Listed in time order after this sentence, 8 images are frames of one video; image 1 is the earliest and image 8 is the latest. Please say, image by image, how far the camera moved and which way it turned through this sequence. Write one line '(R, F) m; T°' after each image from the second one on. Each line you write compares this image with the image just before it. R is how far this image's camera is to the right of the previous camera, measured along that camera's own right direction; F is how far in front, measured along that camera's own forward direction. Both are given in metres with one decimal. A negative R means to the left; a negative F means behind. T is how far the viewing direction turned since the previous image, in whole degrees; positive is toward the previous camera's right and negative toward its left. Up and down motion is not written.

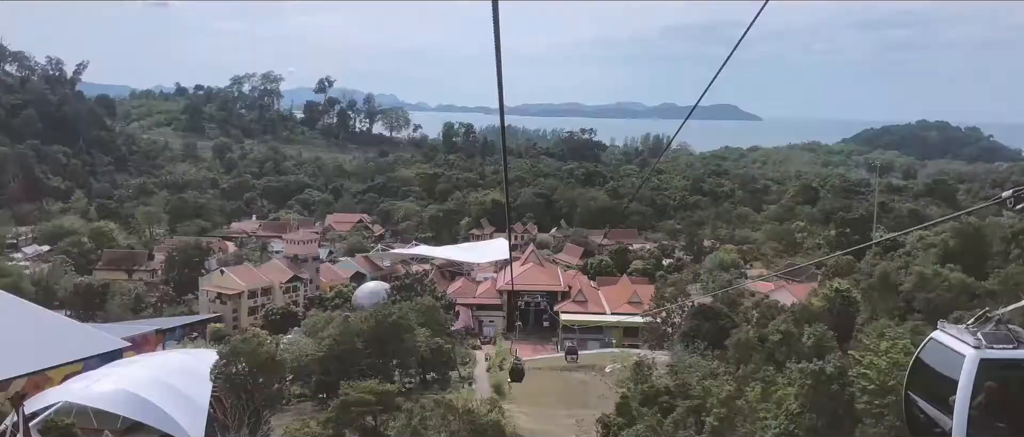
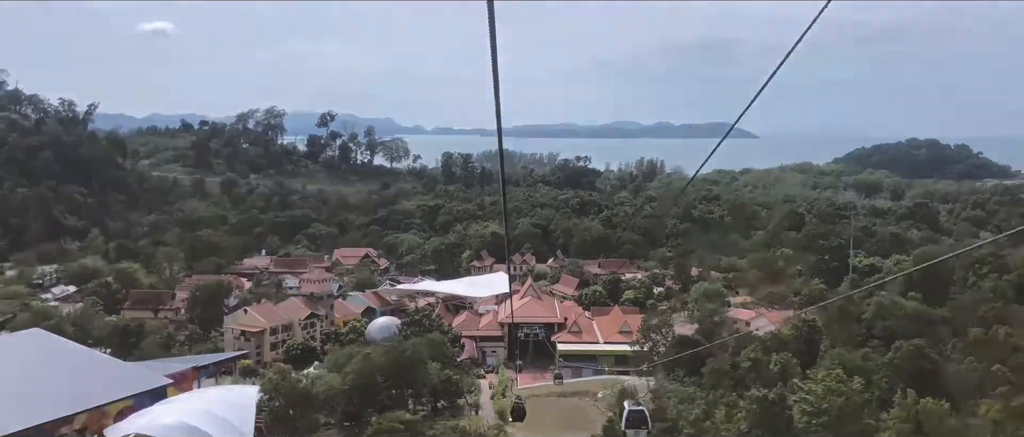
(0.0, -0.9) m; 0°
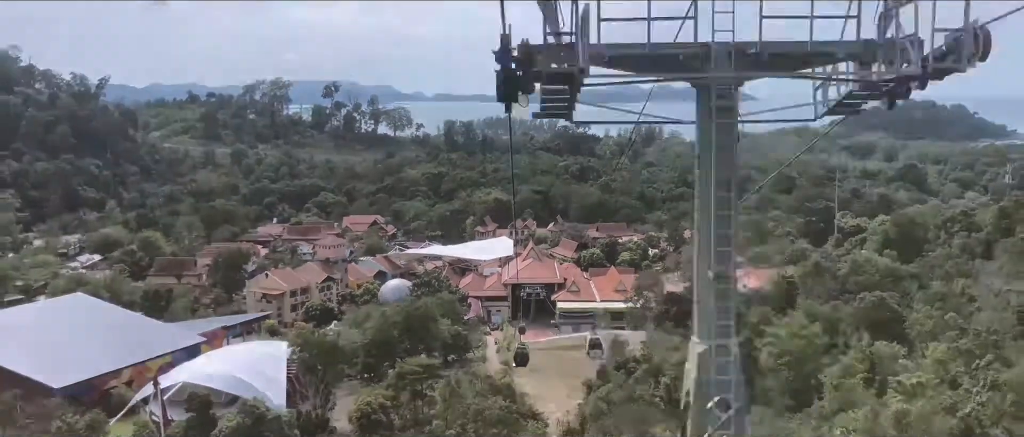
(0.0, -0.7) m; 0°
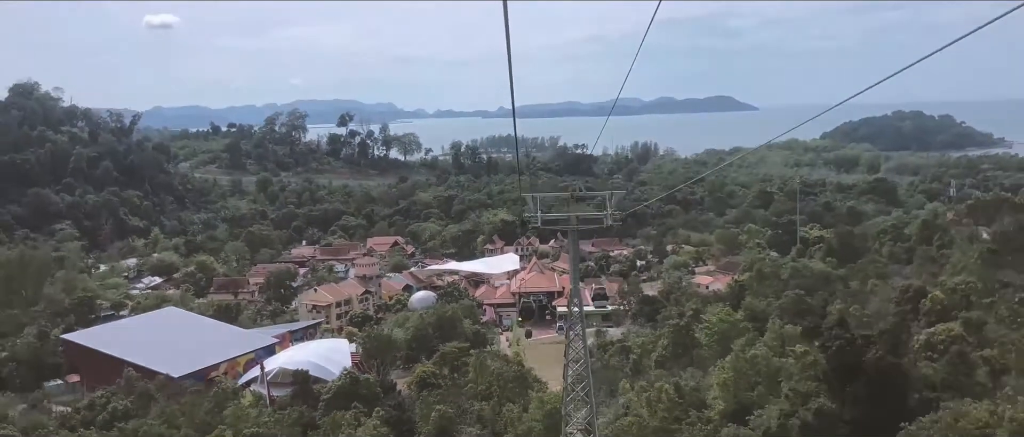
(0.0, -2.3) m; 0°
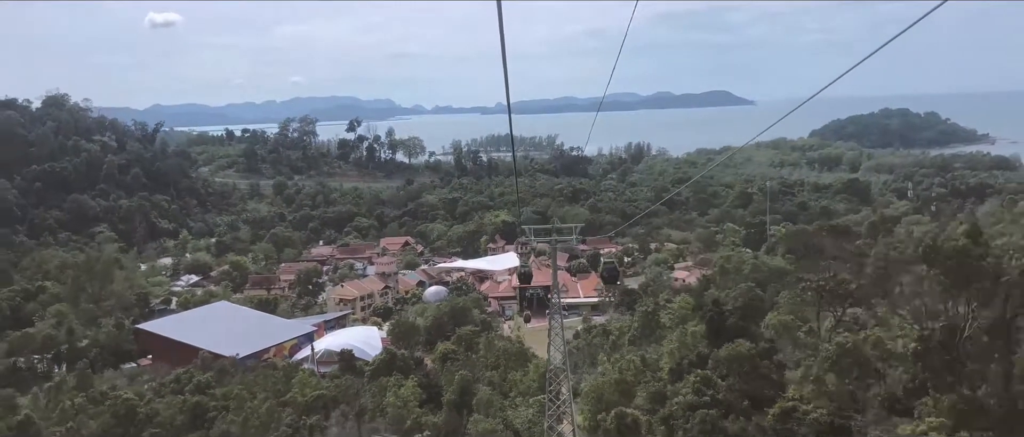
(0.0, -2.0) m; 0°
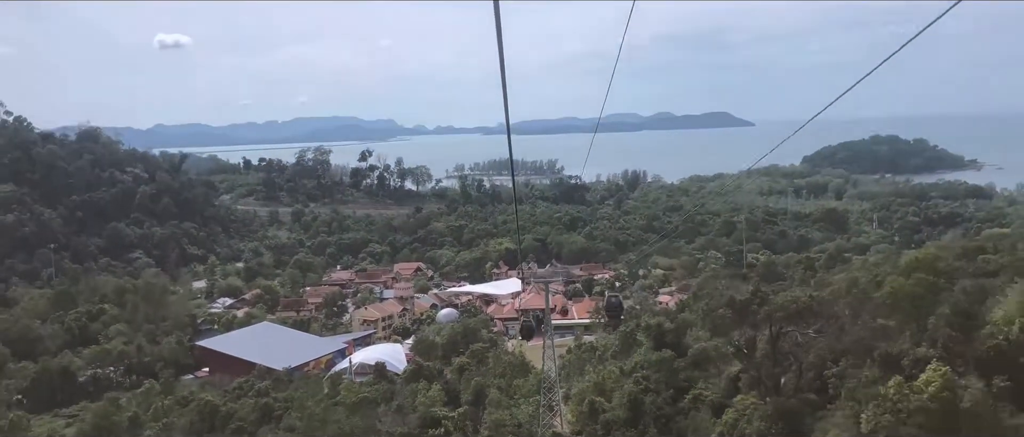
(0.0, -2.2) m; 0°
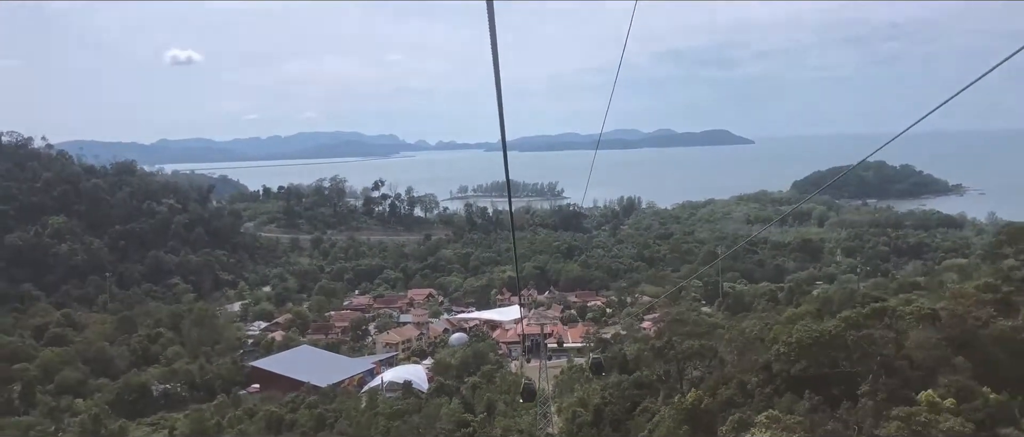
(0.0, -2.8) m; 0°
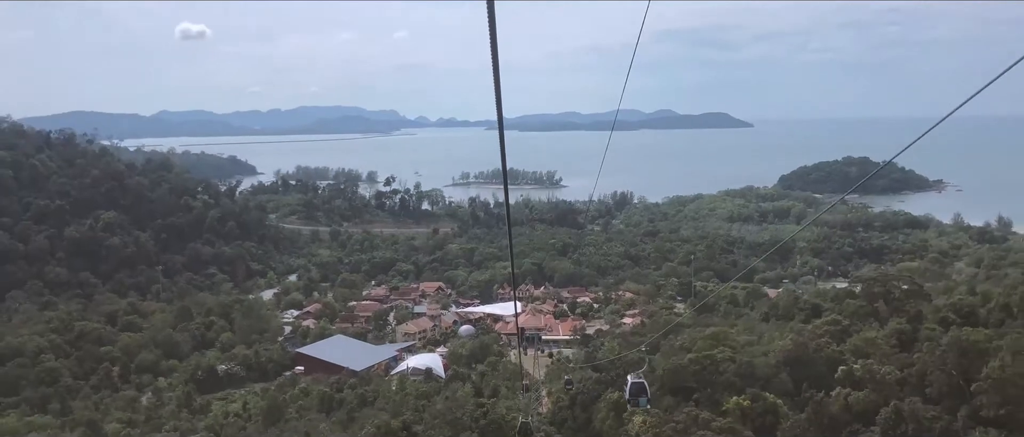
(-0.1, -3.7) m; 0°
